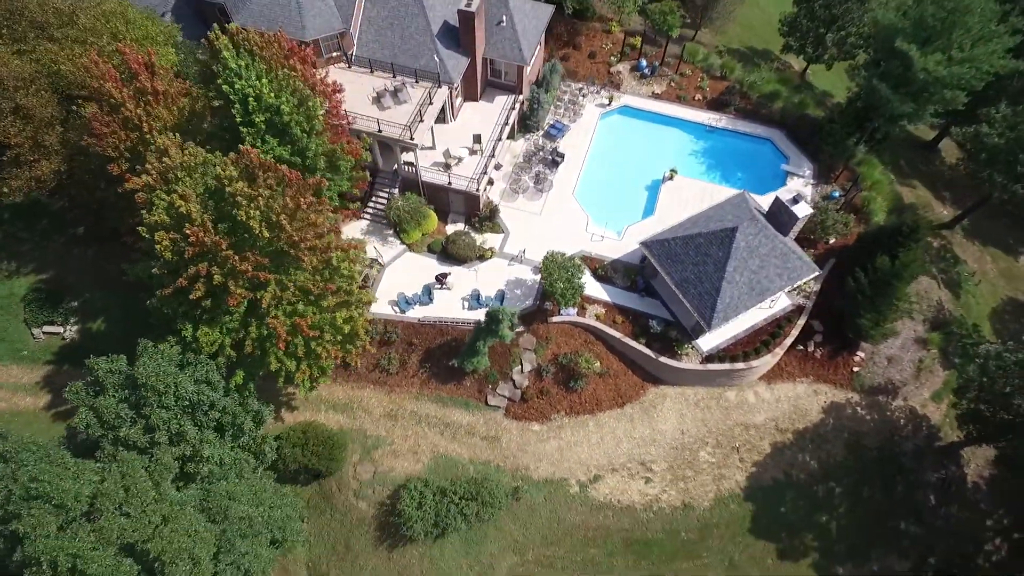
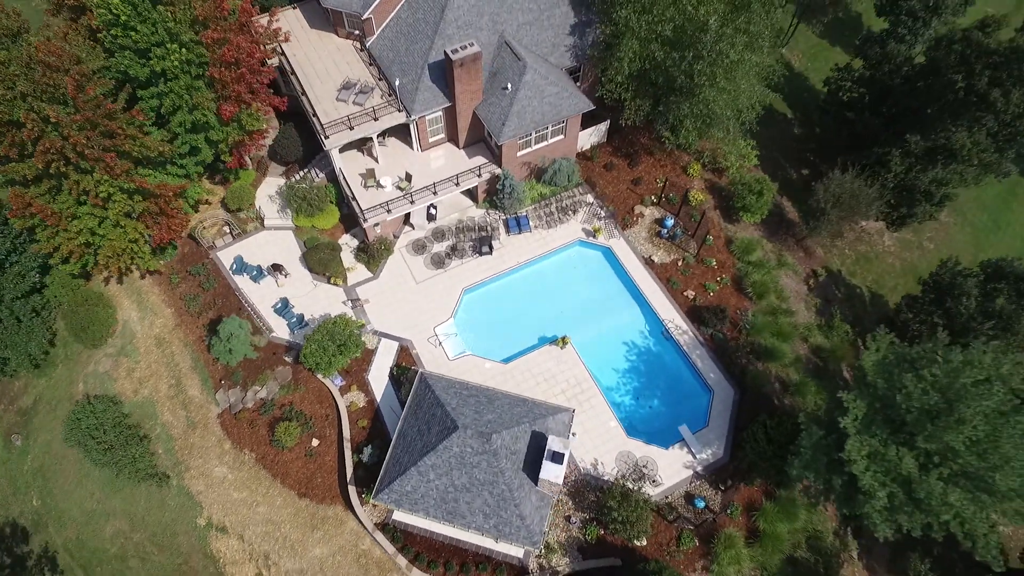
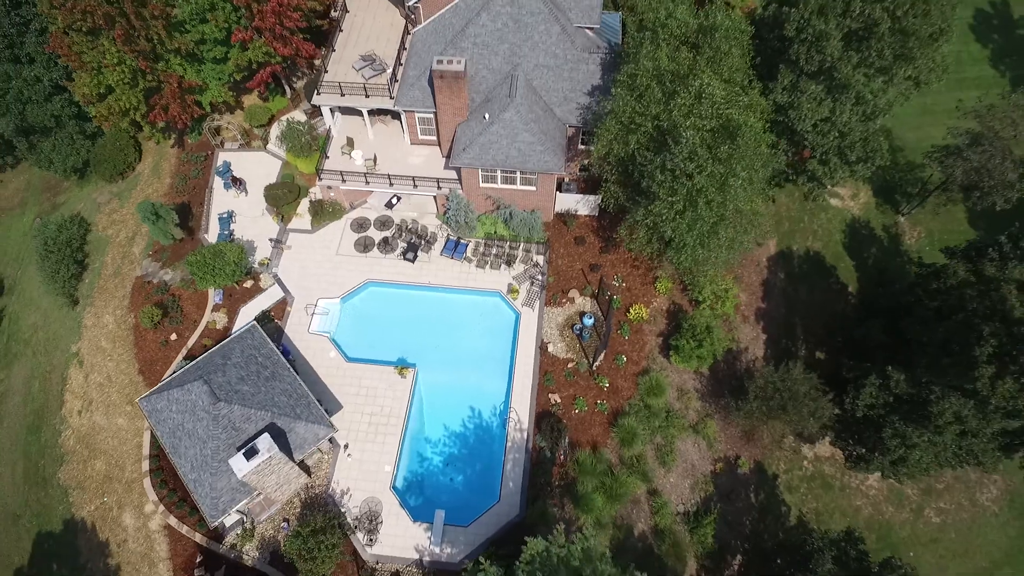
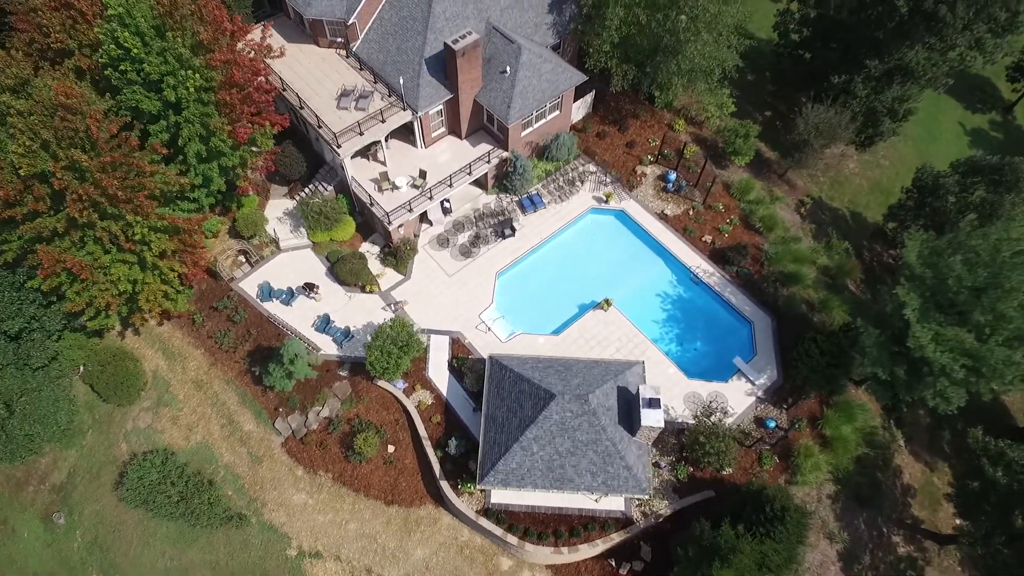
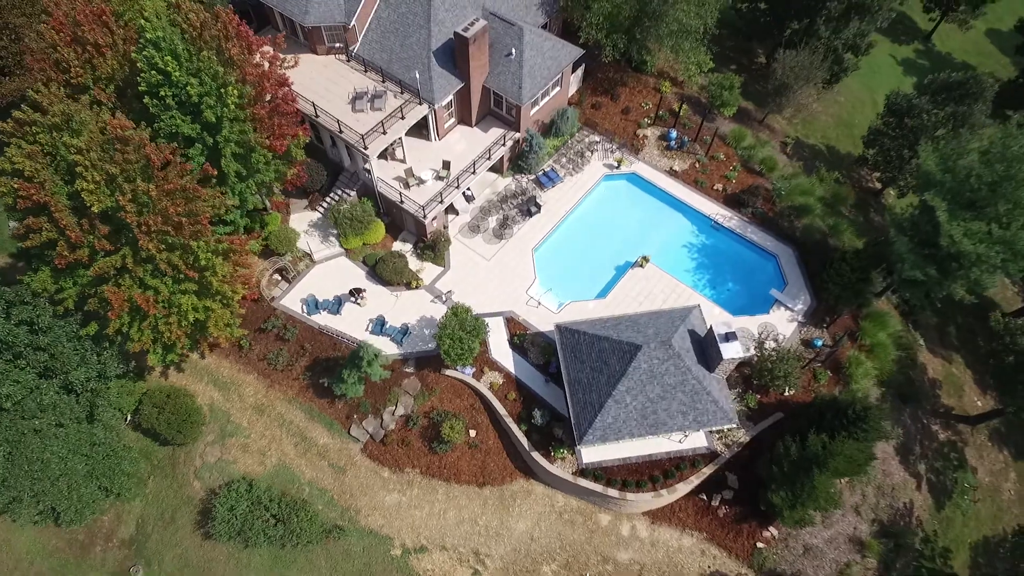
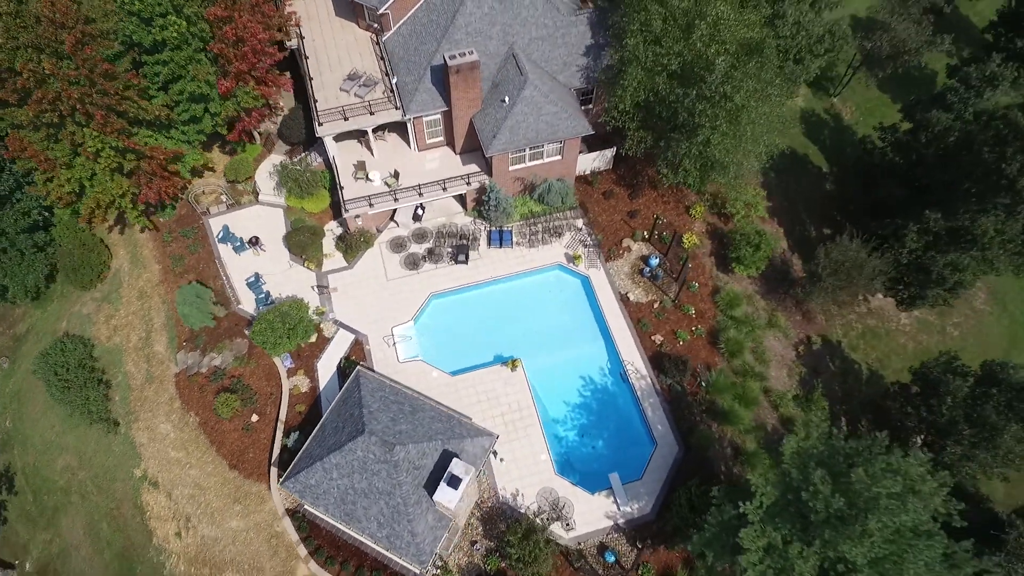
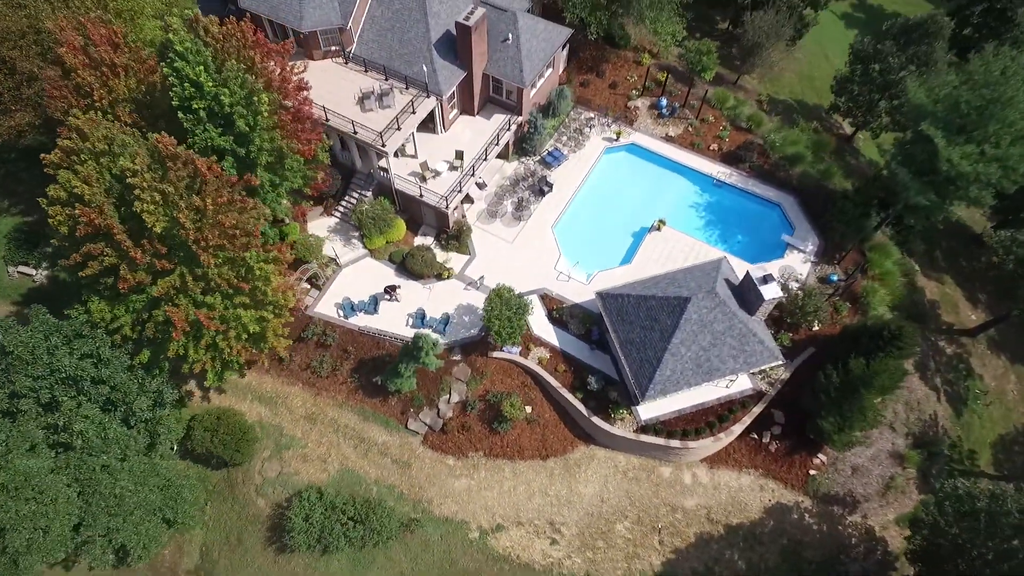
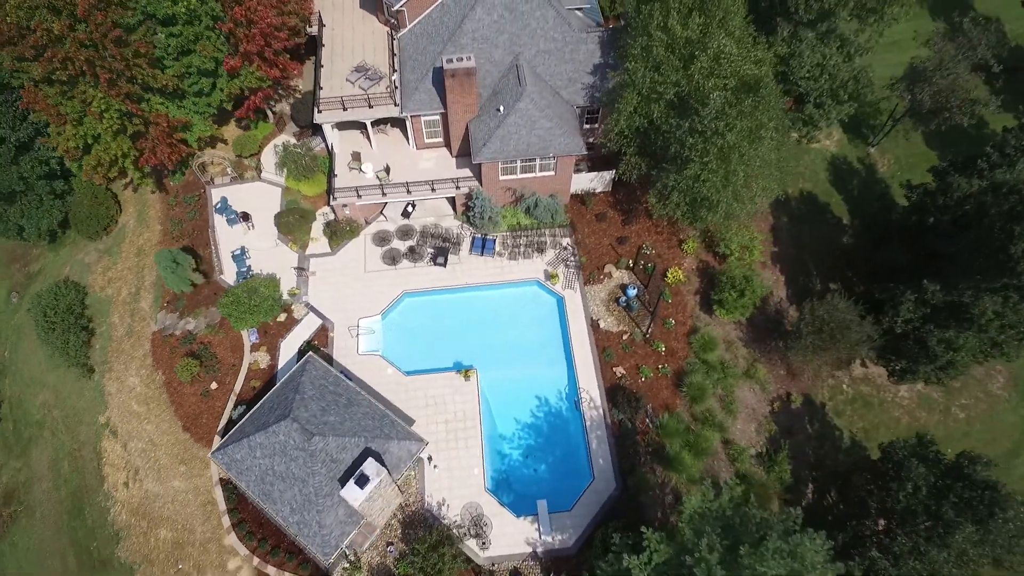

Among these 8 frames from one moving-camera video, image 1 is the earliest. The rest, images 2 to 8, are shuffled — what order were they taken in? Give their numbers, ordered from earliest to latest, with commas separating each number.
7, 5, 4, 2, 6, 8, 3
